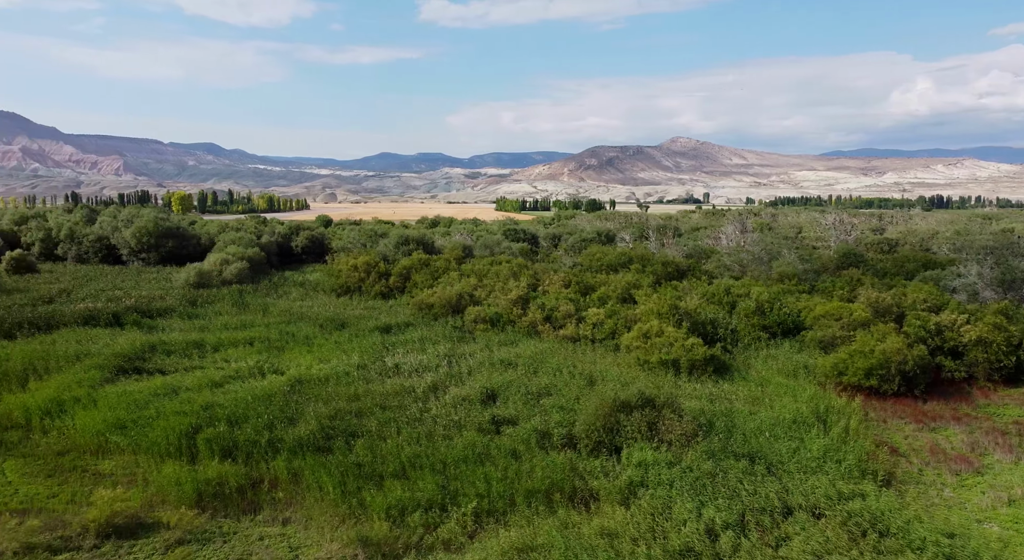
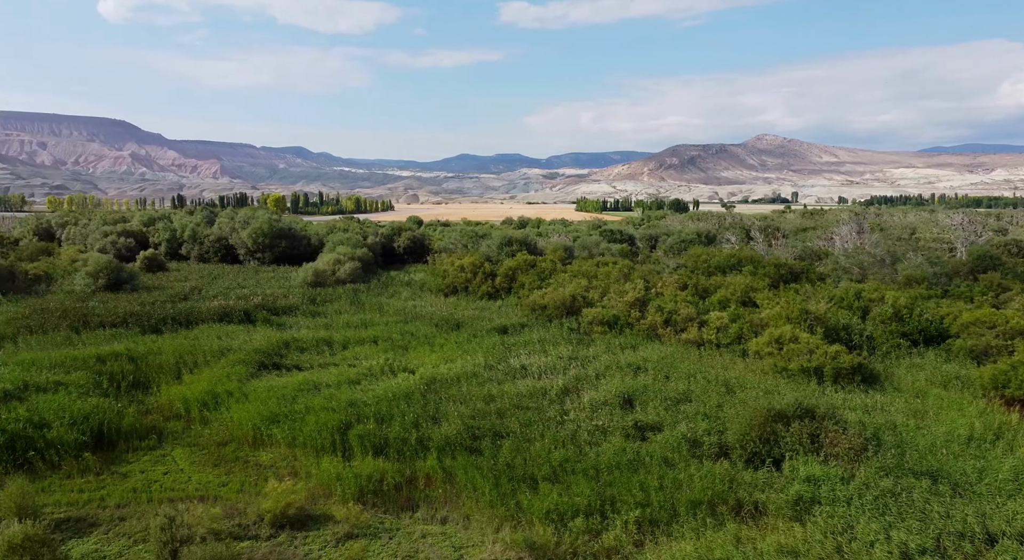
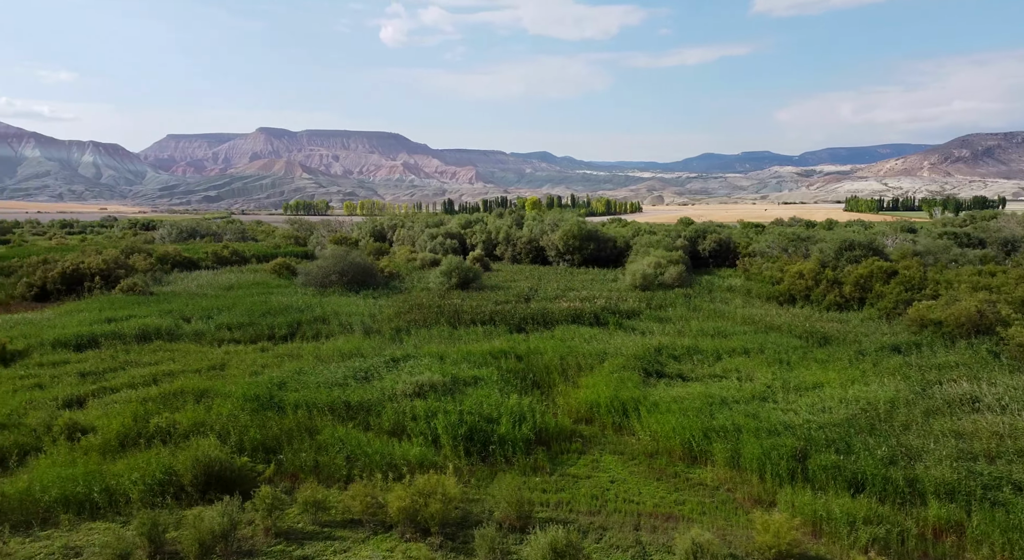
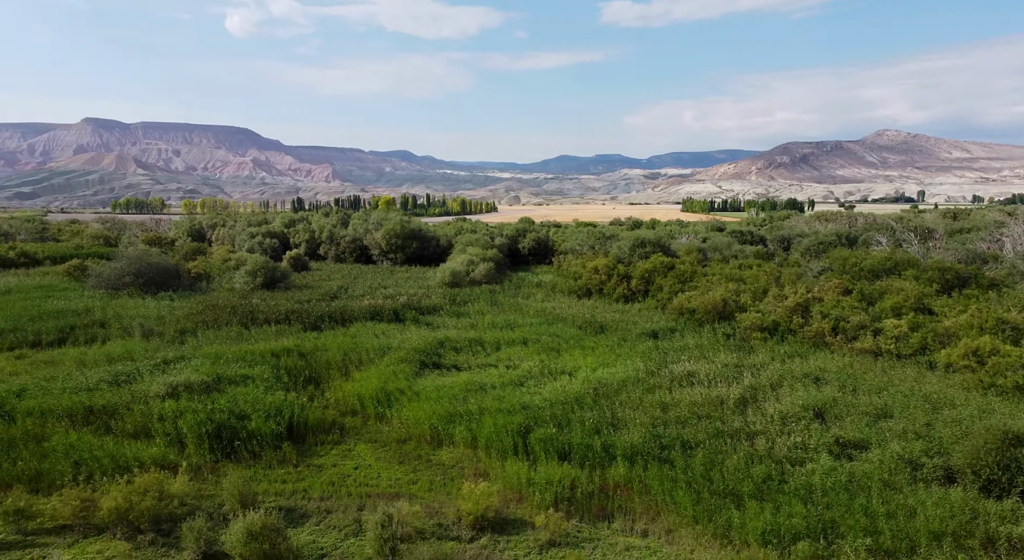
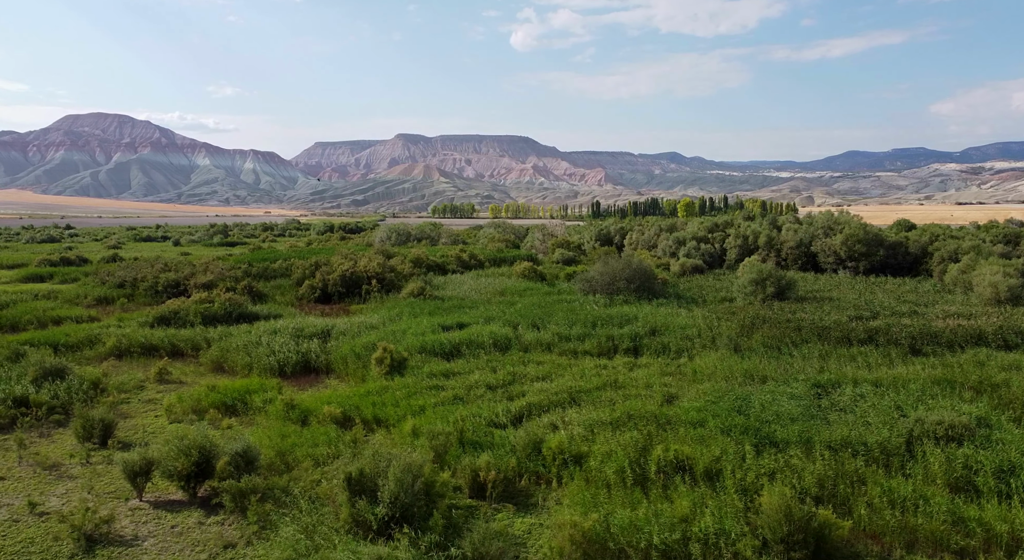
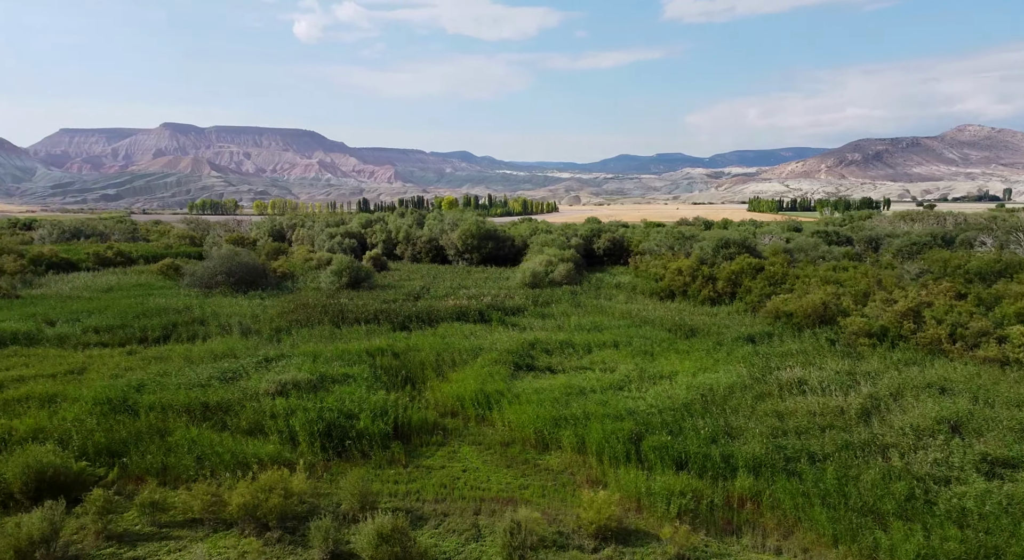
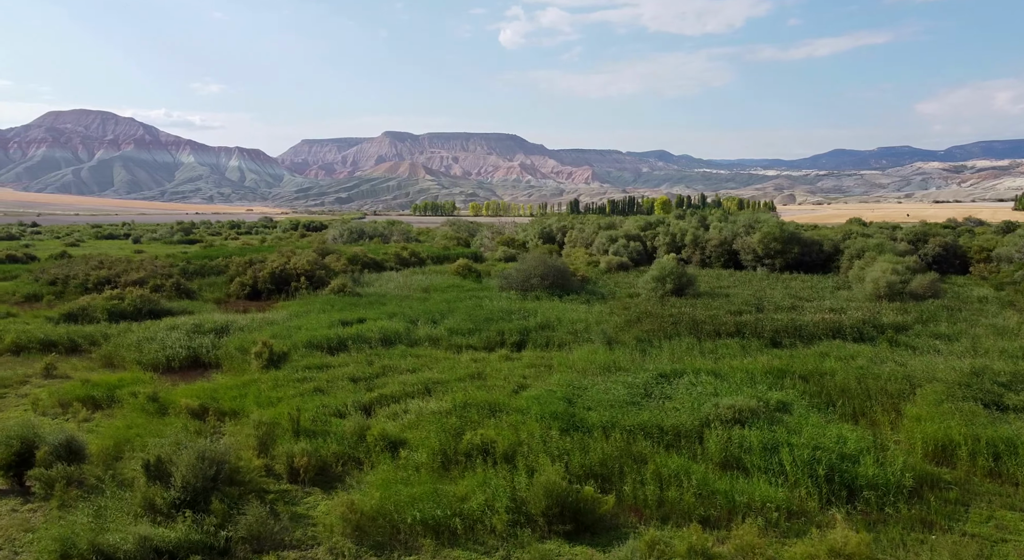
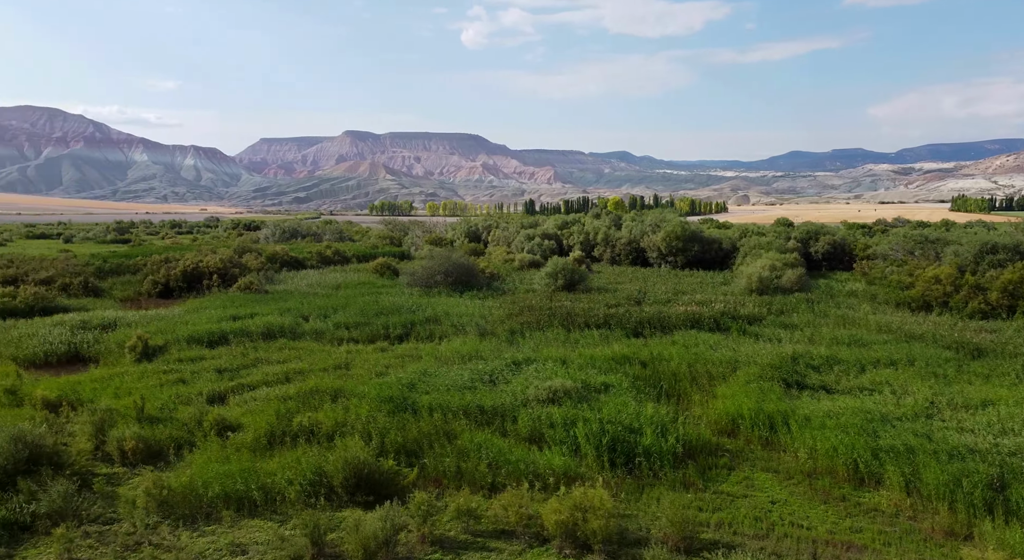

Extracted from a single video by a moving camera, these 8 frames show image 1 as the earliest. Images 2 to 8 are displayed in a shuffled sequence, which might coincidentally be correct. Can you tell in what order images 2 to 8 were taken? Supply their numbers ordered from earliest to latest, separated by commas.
2, 4, 6, 3, 8, 7, 5
